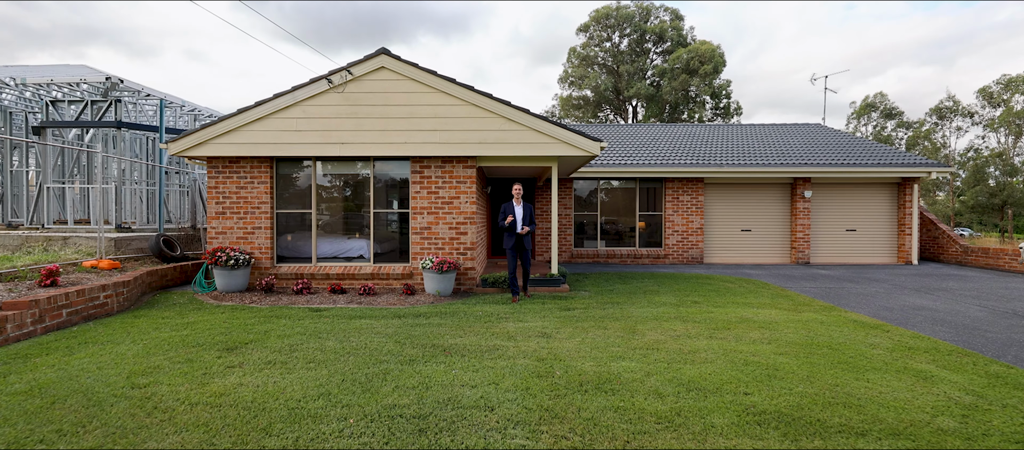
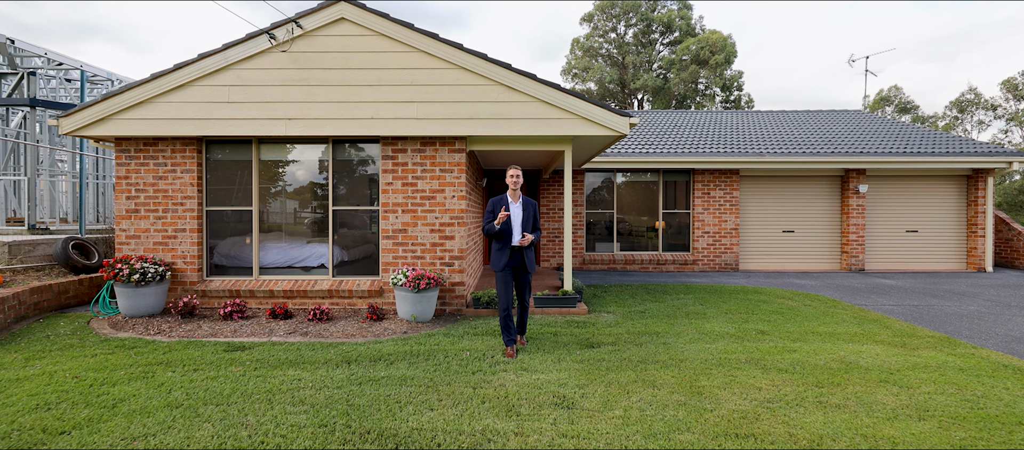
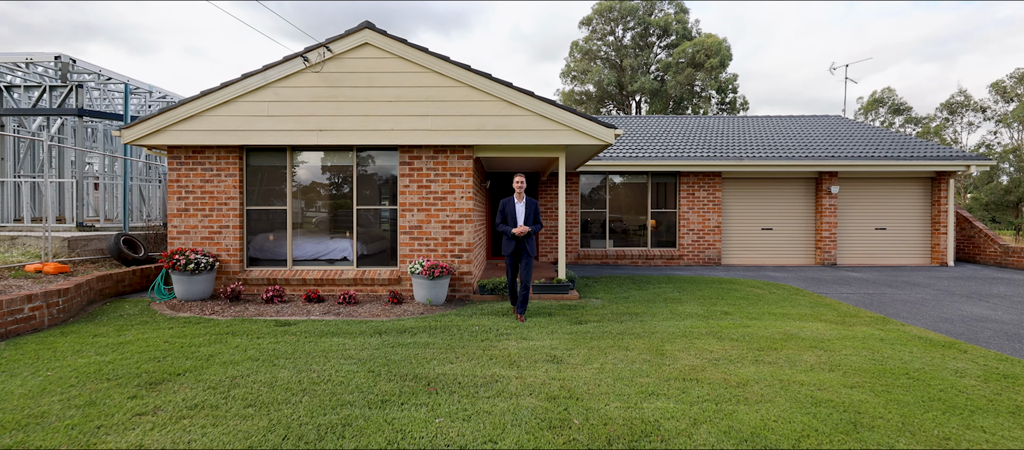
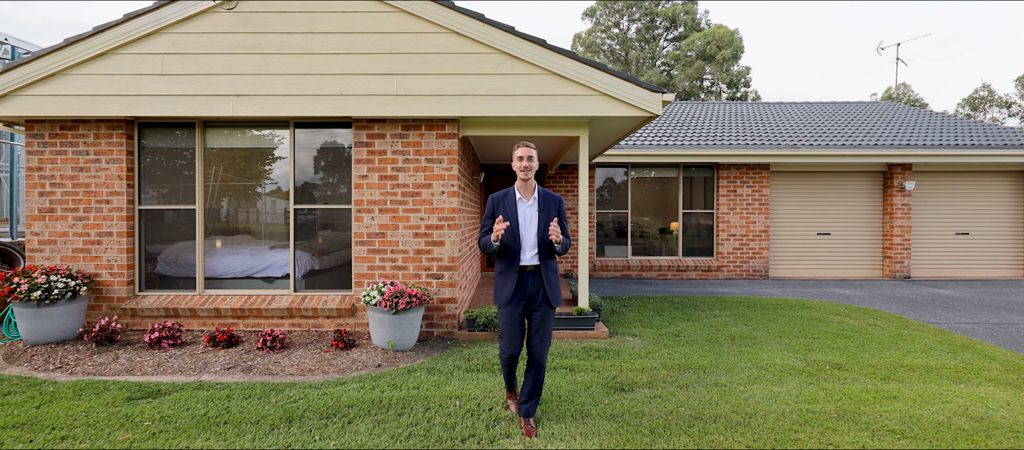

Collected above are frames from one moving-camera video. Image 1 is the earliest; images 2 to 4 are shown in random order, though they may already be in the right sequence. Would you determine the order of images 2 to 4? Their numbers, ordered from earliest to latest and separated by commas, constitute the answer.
3, 2, 4
